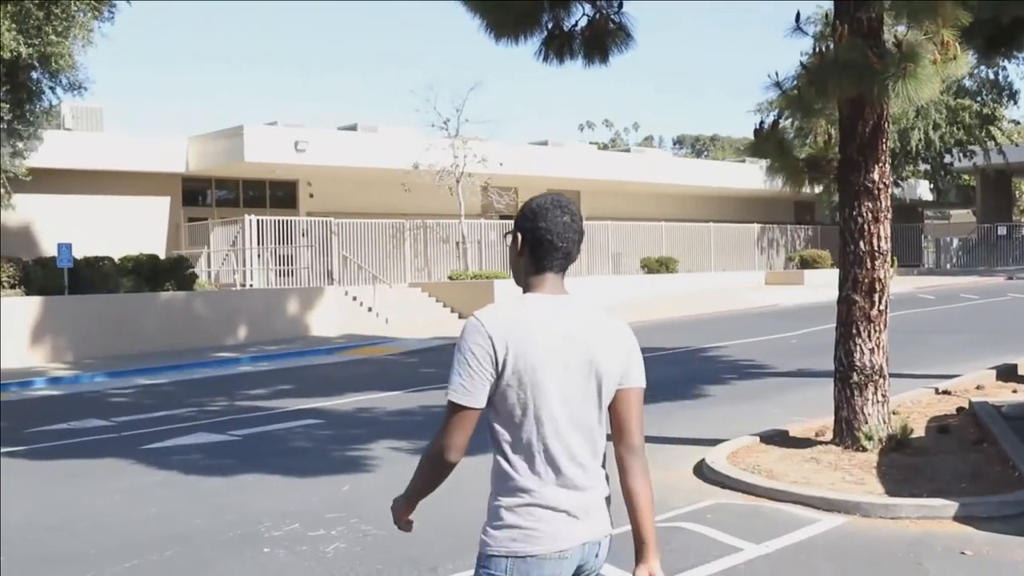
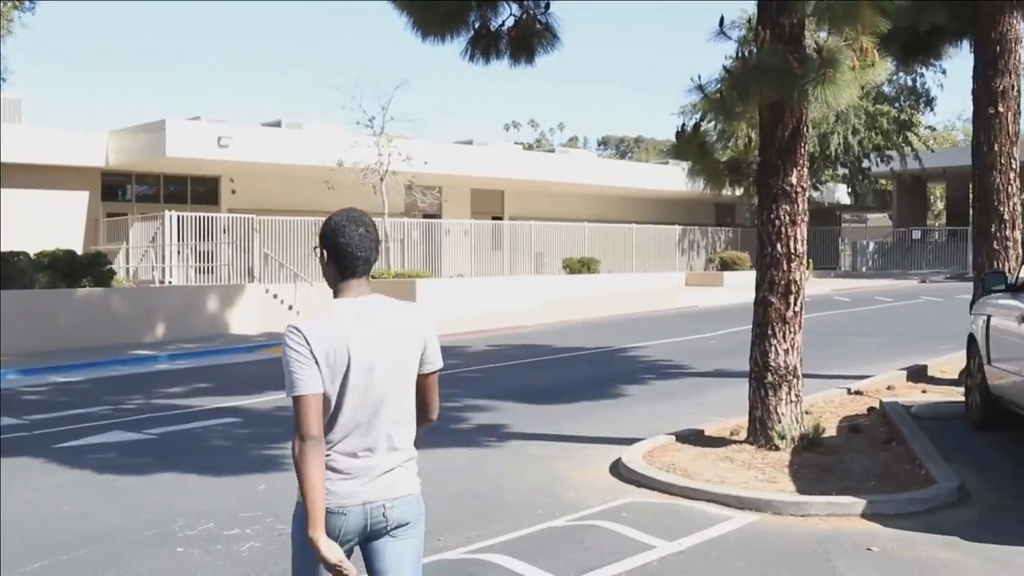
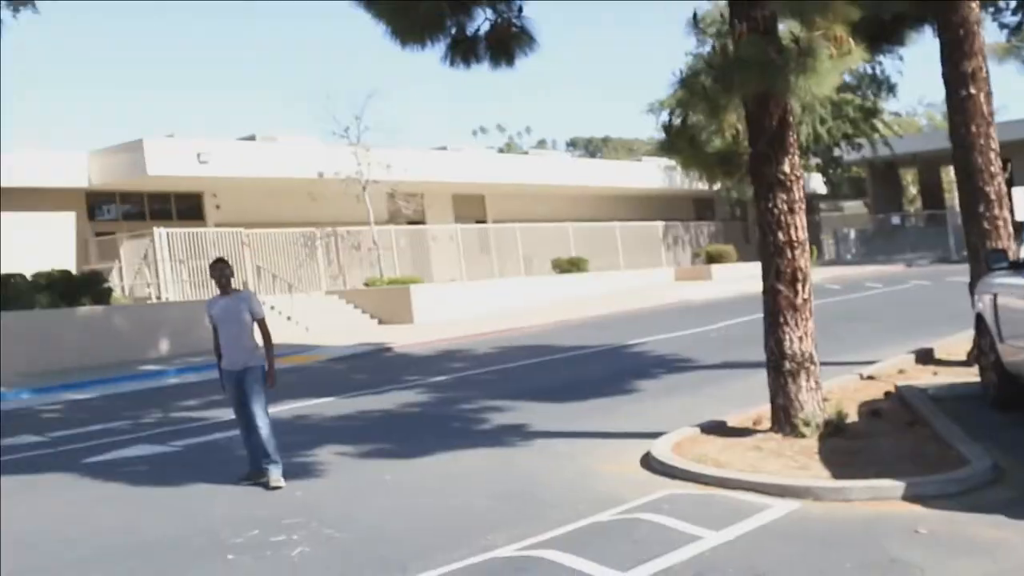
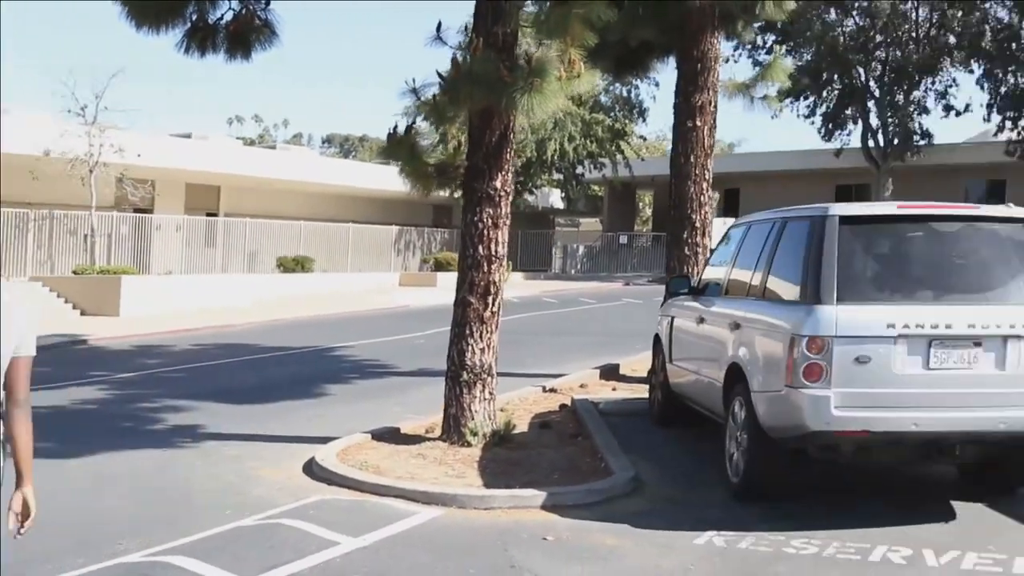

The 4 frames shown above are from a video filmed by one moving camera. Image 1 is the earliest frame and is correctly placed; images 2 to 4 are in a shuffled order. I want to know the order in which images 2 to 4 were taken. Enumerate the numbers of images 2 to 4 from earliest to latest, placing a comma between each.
2, 4, 3
